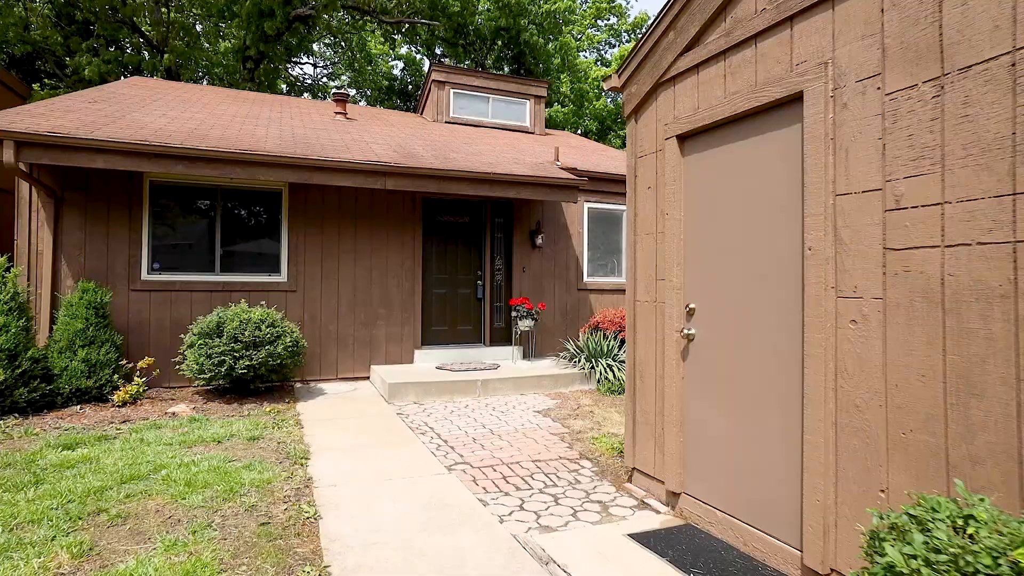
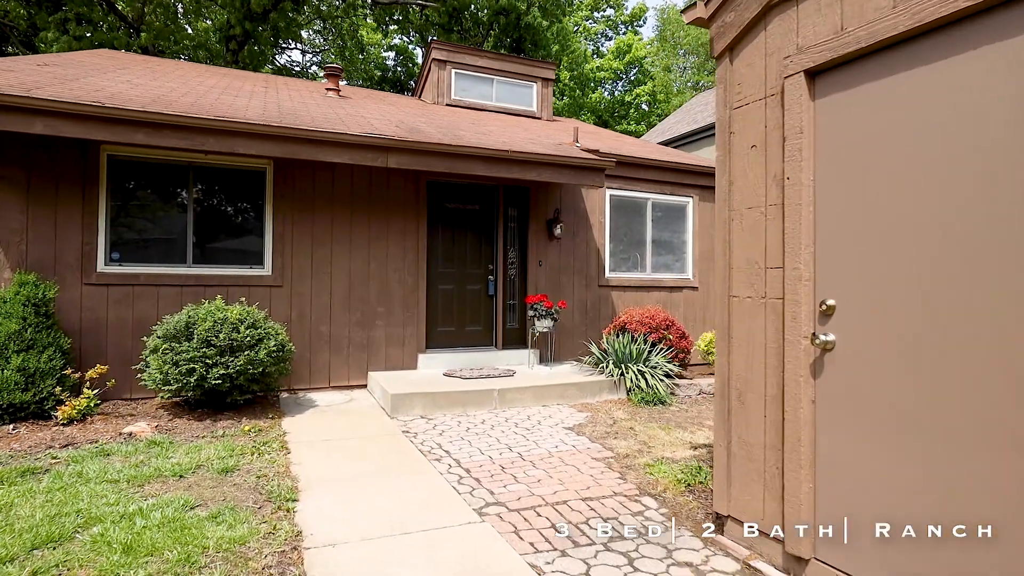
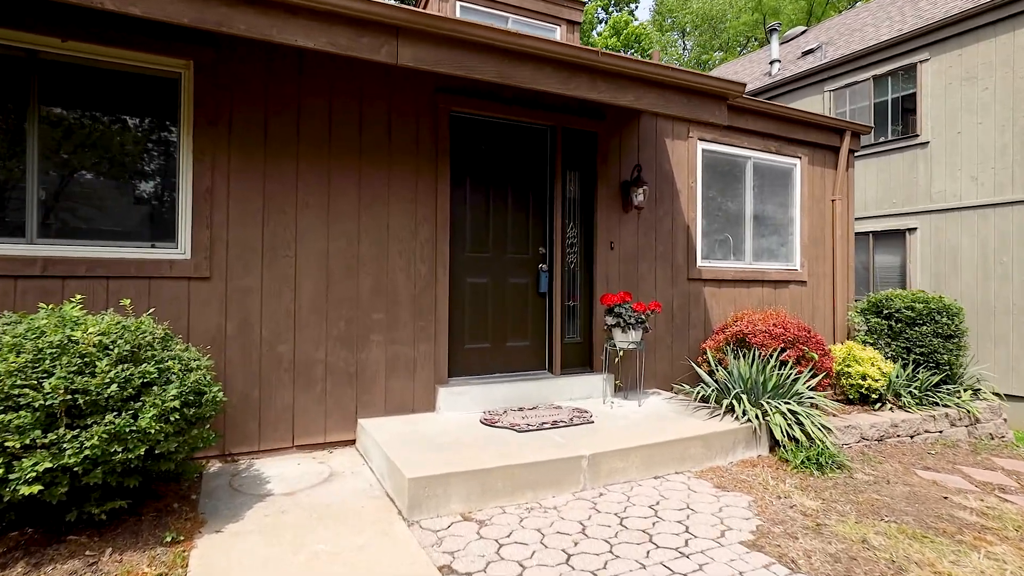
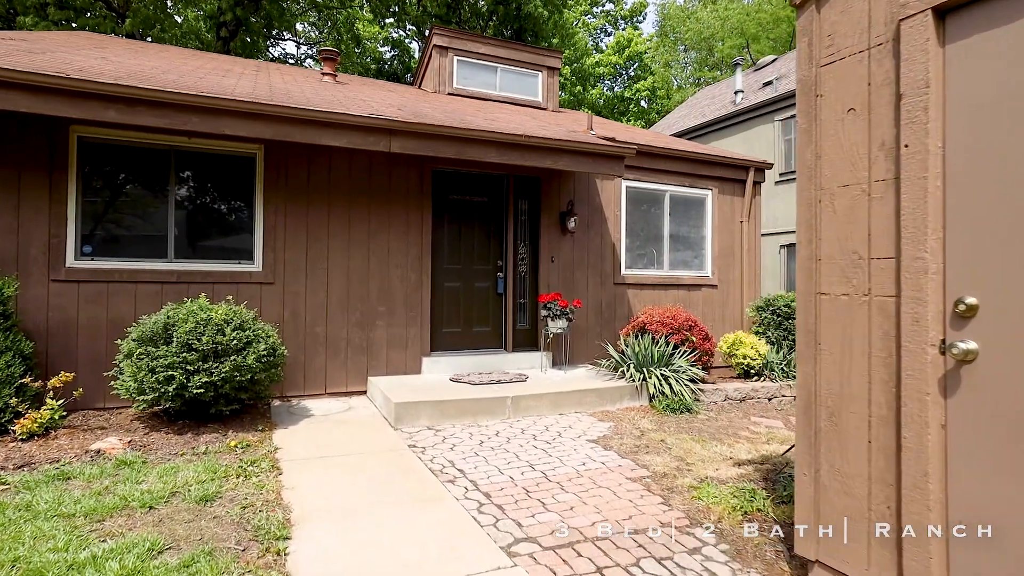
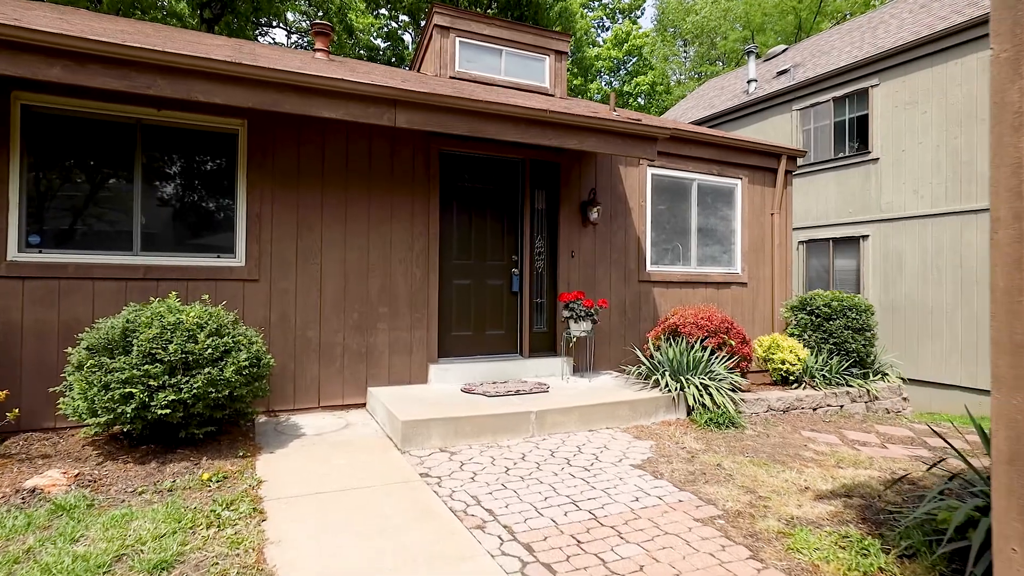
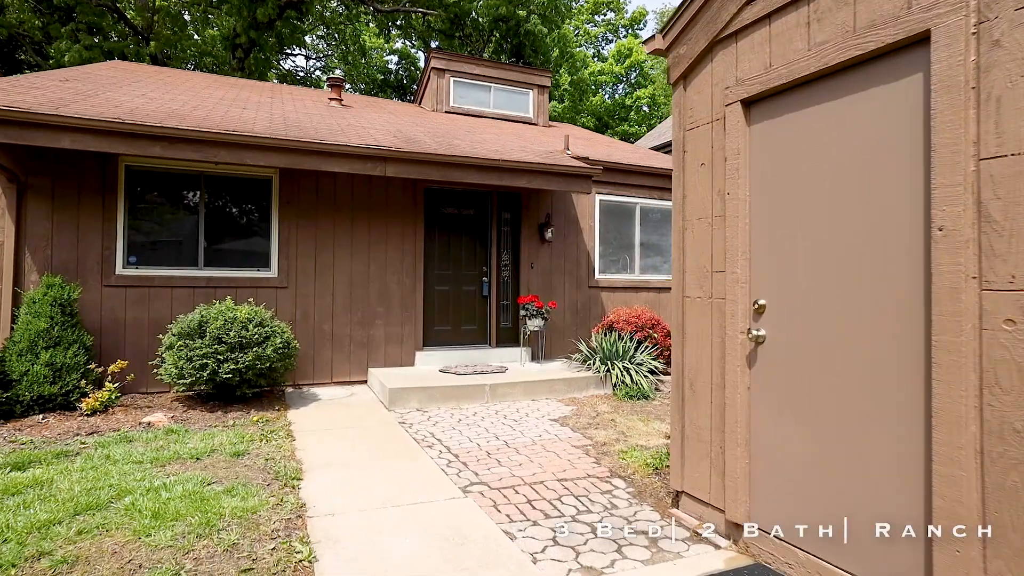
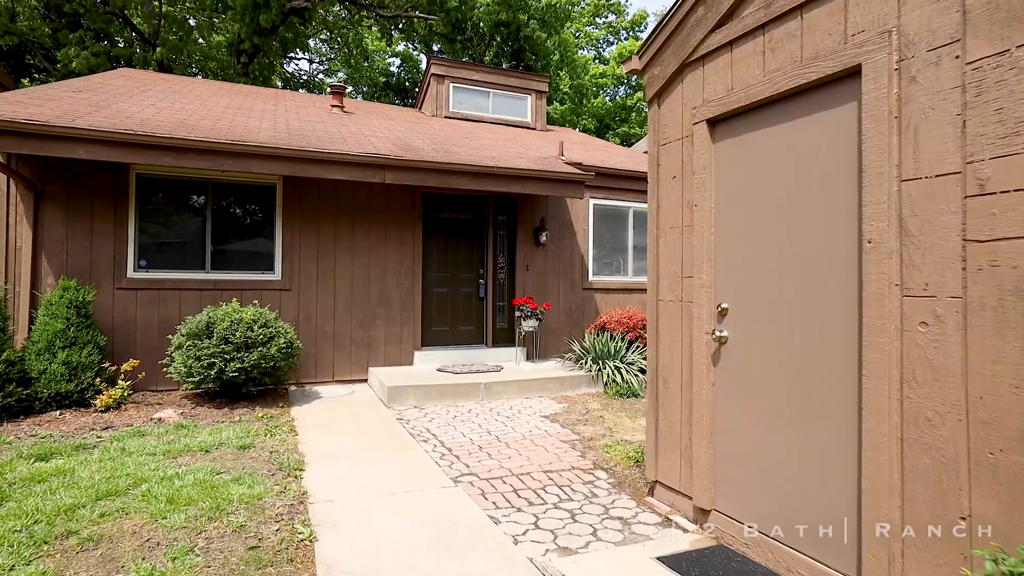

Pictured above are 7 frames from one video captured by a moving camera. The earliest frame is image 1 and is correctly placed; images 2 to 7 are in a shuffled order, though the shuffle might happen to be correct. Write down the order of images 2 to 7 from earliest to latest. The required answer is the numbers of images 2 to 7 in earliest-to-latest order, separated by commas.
7, 6, 2, 4, 5, 3
